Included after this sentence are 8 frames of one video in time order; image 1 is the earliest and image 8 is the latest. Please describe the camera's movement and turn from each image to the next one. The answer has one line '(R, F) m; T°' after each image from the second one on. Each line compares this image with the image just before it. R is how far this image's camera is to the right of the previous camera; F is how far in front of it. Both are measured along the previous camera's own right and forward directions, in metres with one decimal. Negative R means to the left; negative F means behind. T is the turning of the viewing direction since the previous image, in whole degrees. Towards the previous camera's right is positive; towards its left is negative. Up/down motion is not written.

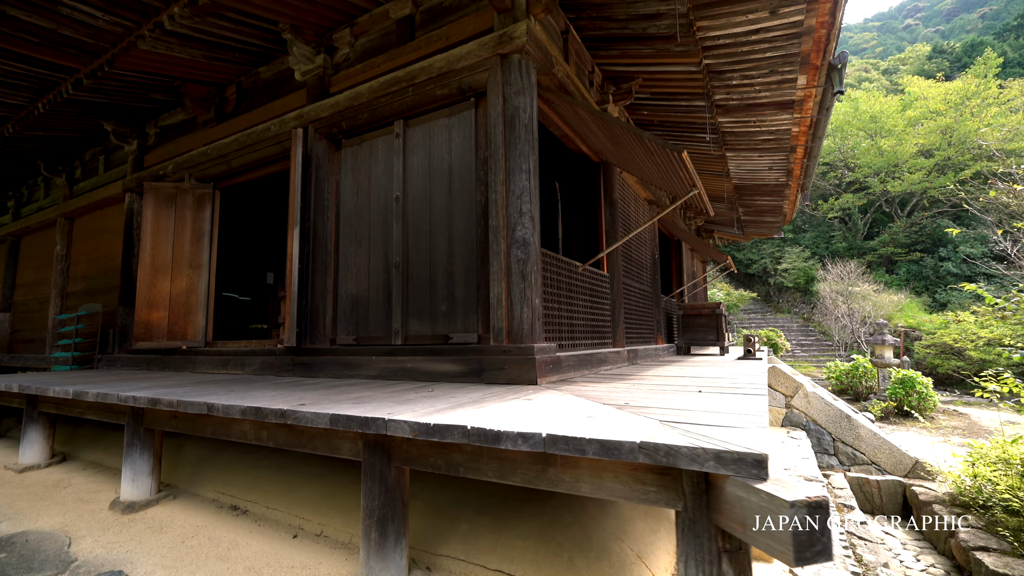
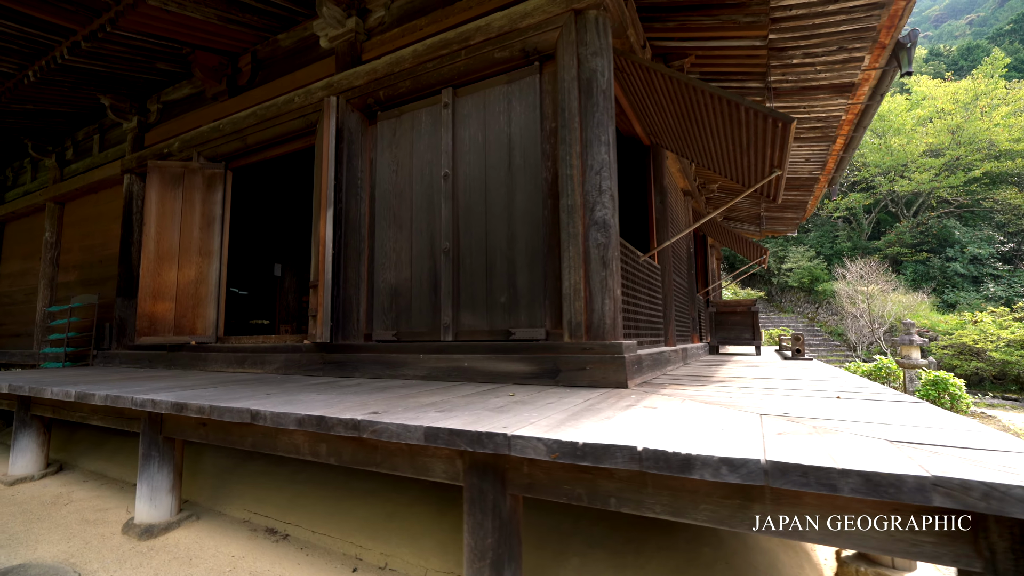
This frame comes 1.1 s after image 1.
(-0.5, +0.4) m; +1°
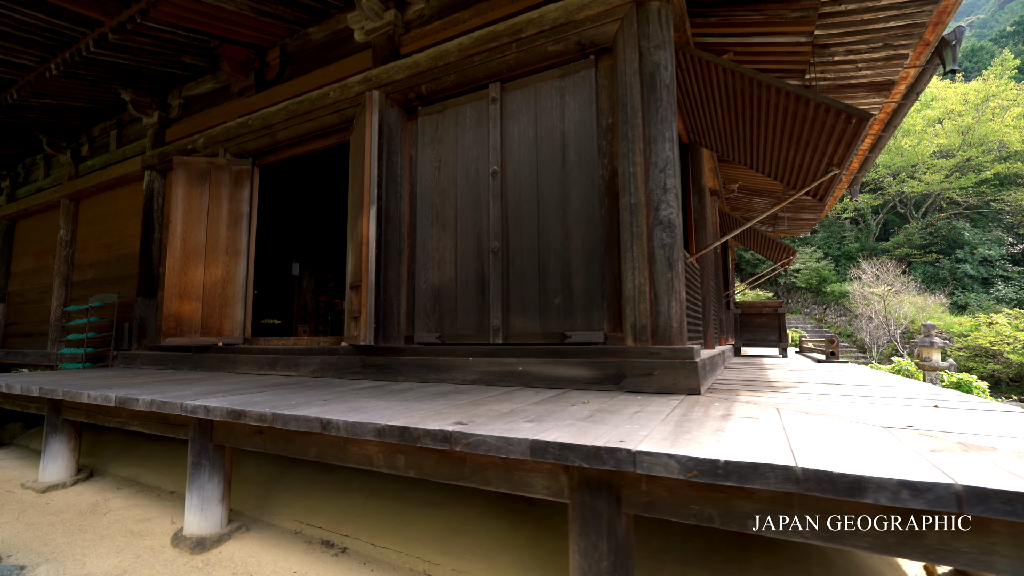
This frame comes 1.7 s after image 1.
(-0.3, +0.1) m; 0°
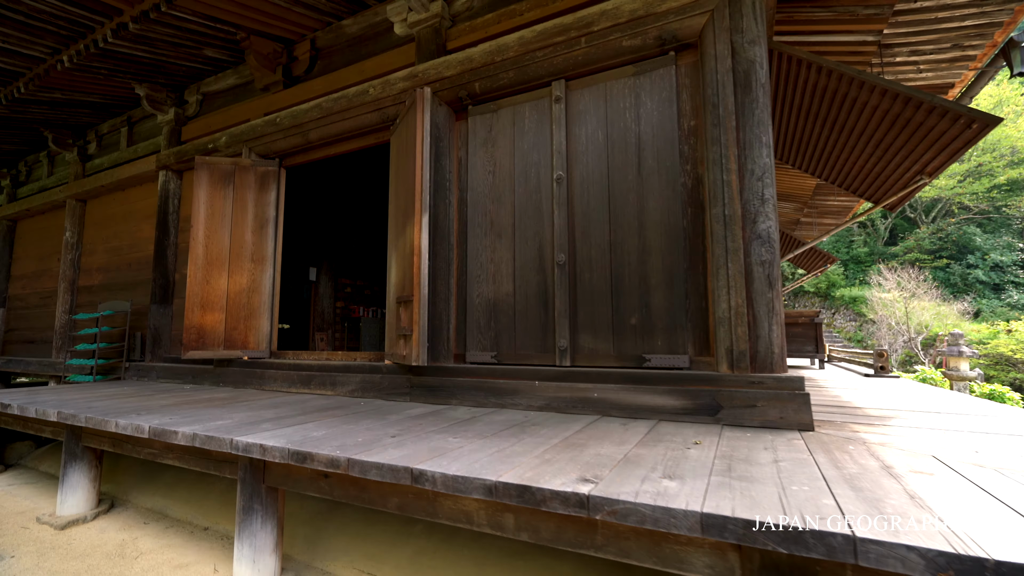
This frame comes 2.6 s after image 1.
(-0.4, +0.3) m; +1°
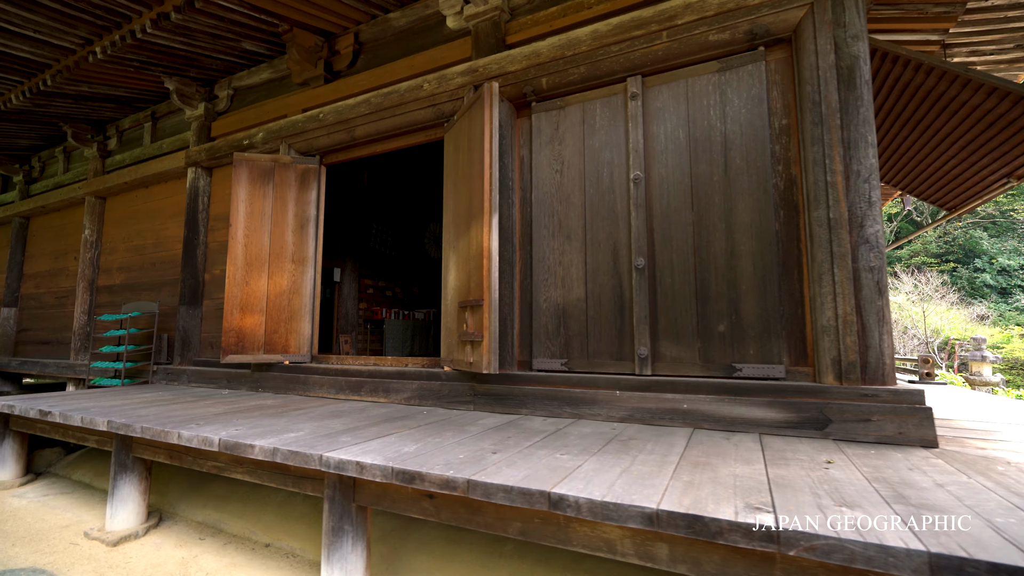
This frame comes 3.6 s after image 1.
(-0.5, +0.1) m; +1°
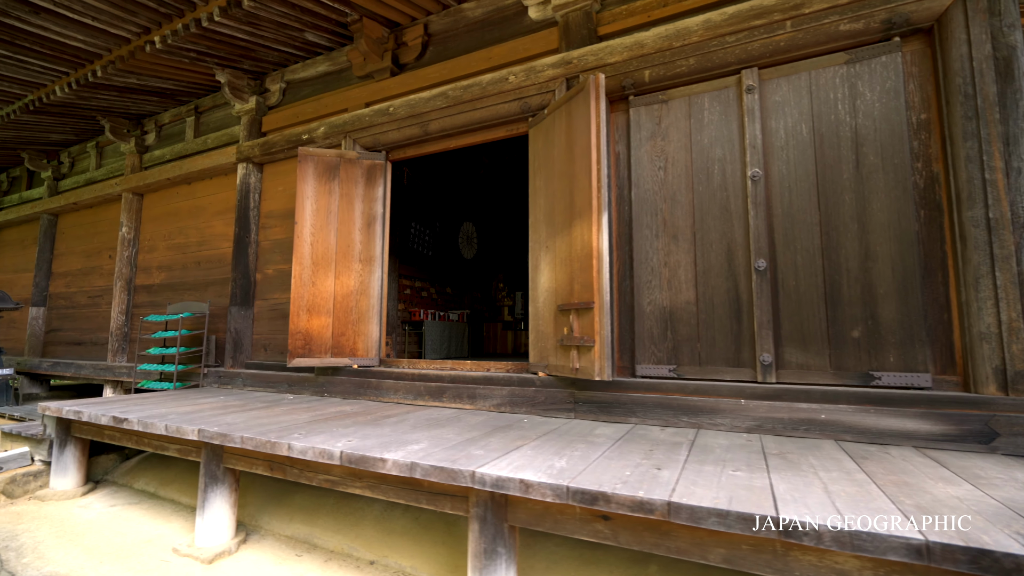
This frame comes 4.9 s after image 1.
(-0.6, +0.1) m; 0°
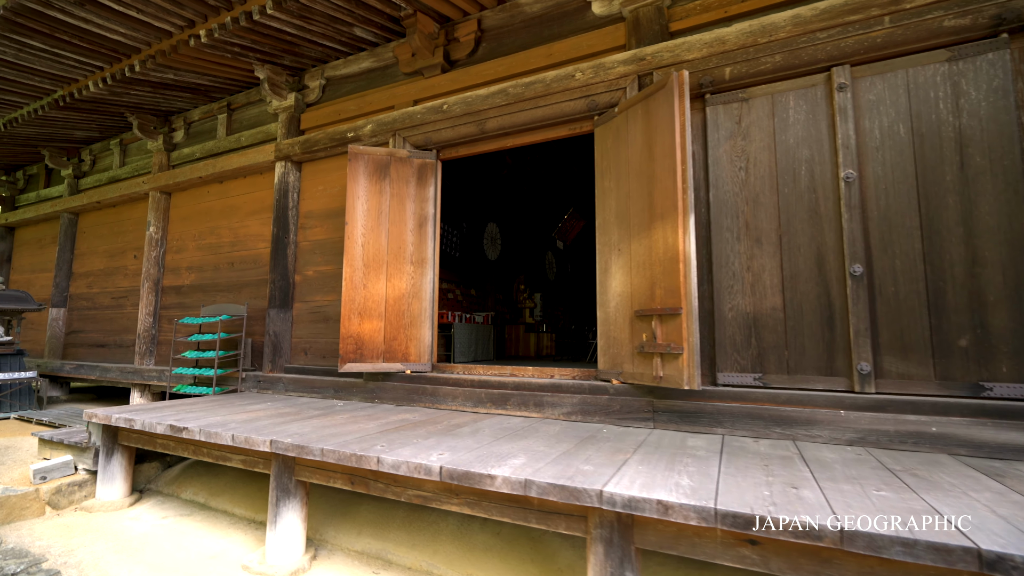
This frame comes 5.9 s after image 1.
(-0.5, +0.1) m; 0°
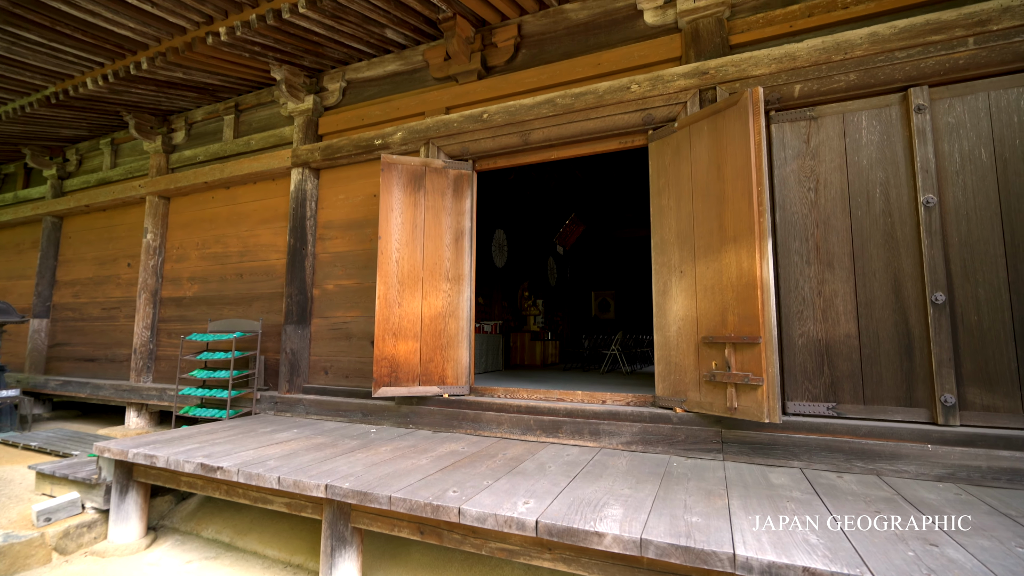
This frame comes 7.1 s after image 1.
(-0.5, +0.2) m; +3°
